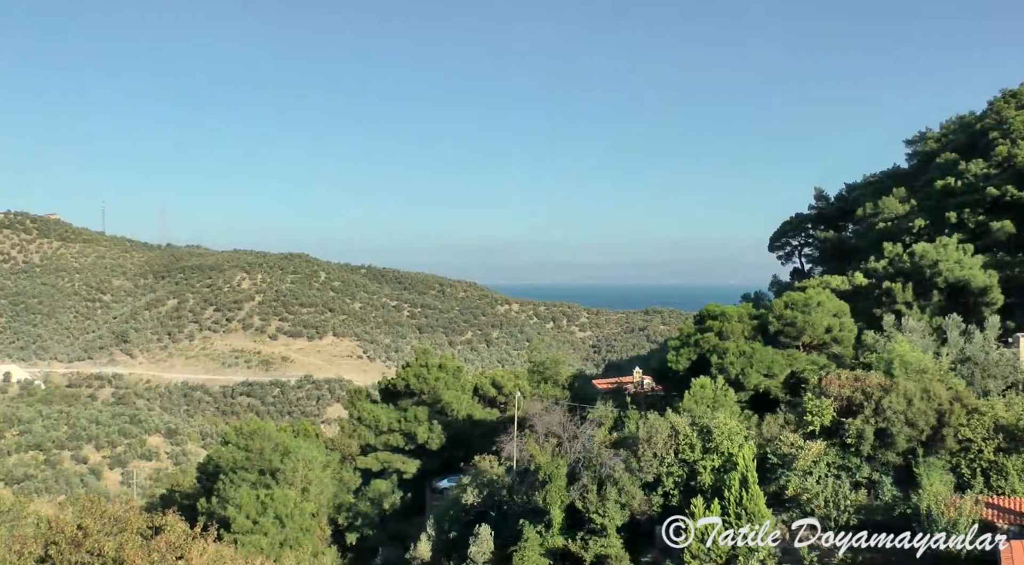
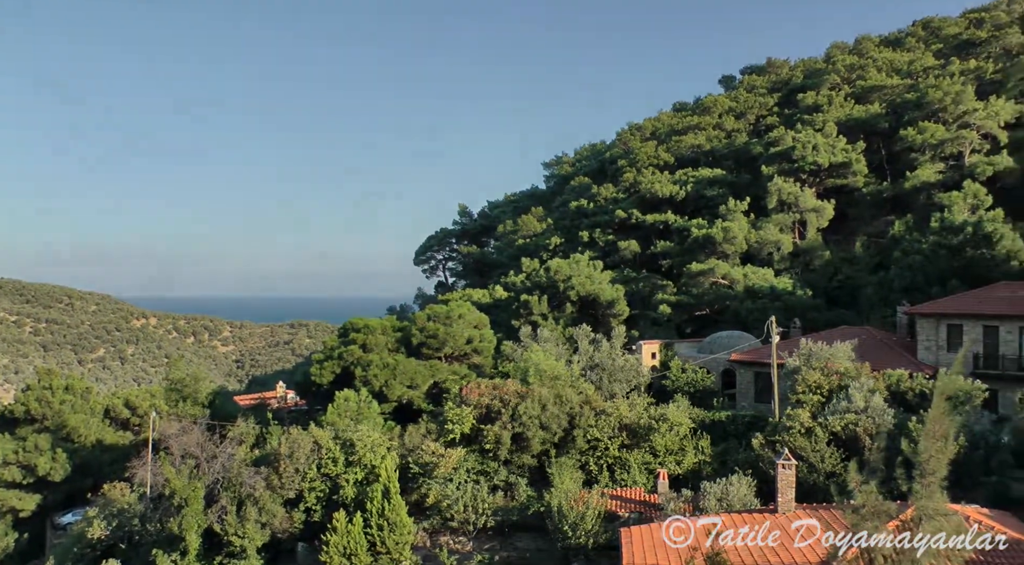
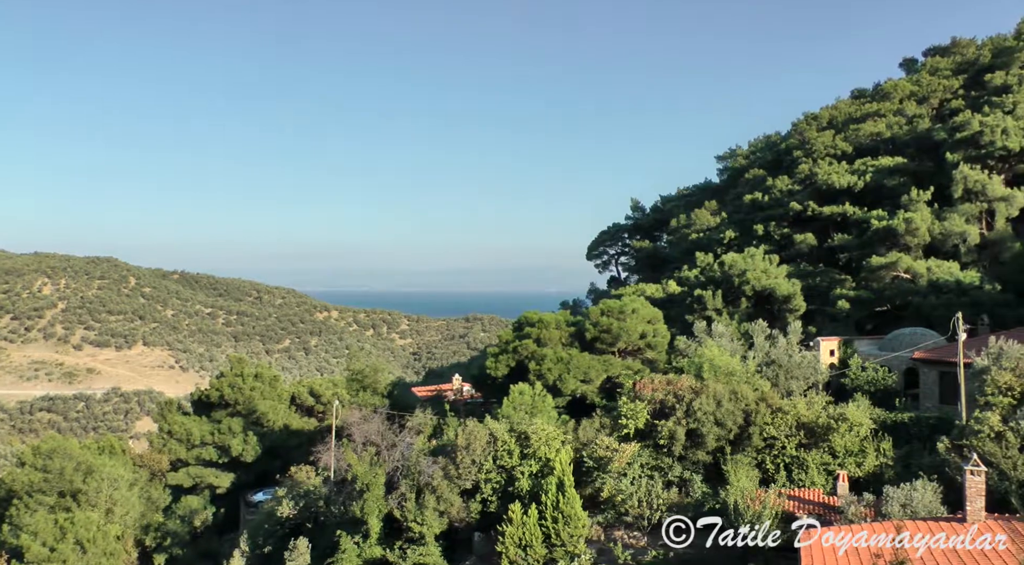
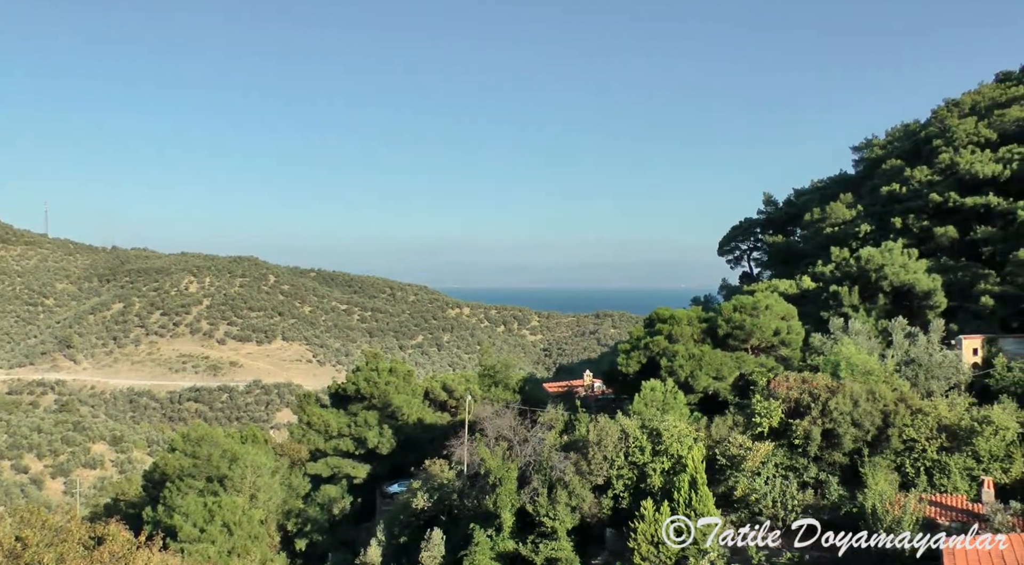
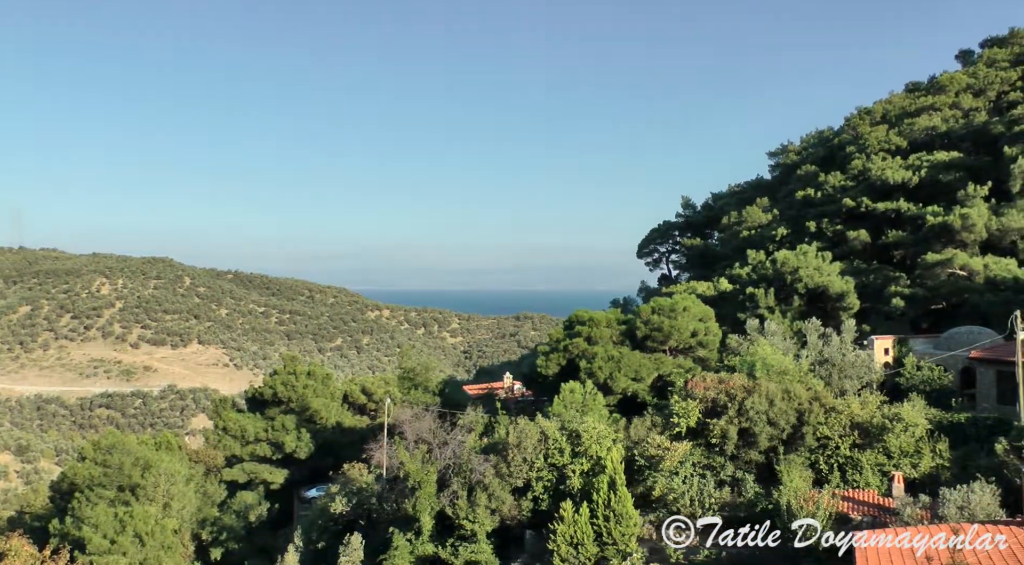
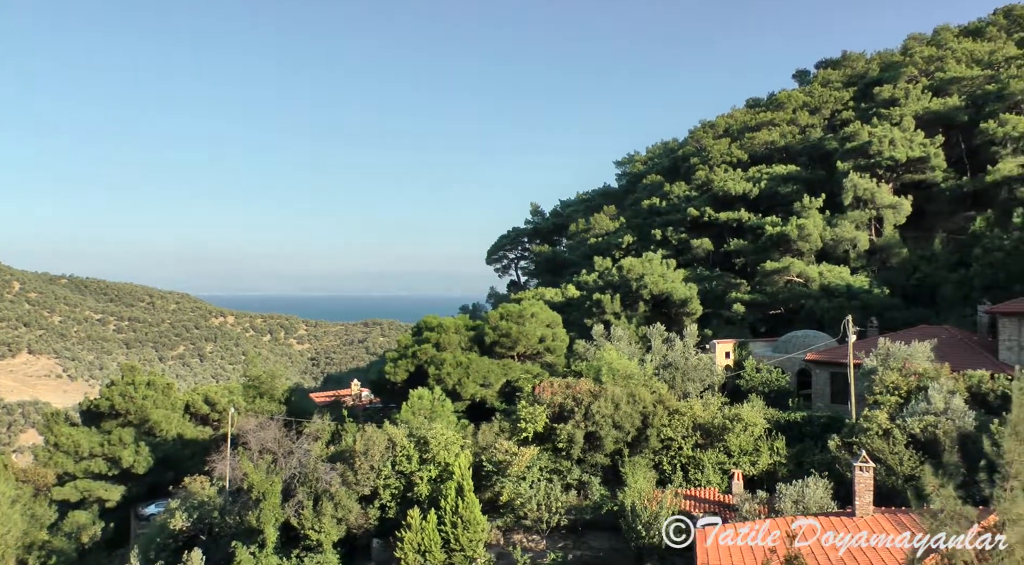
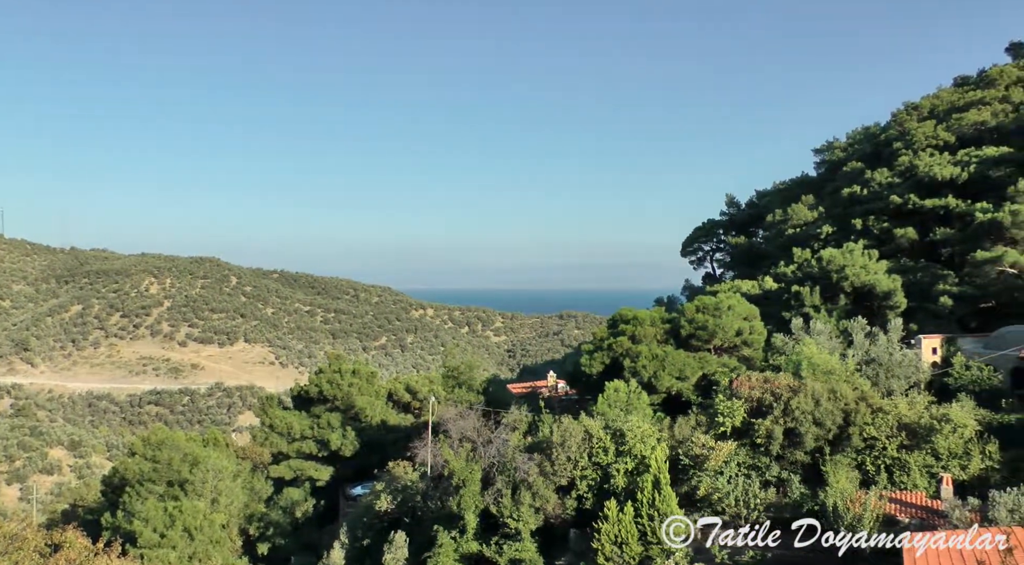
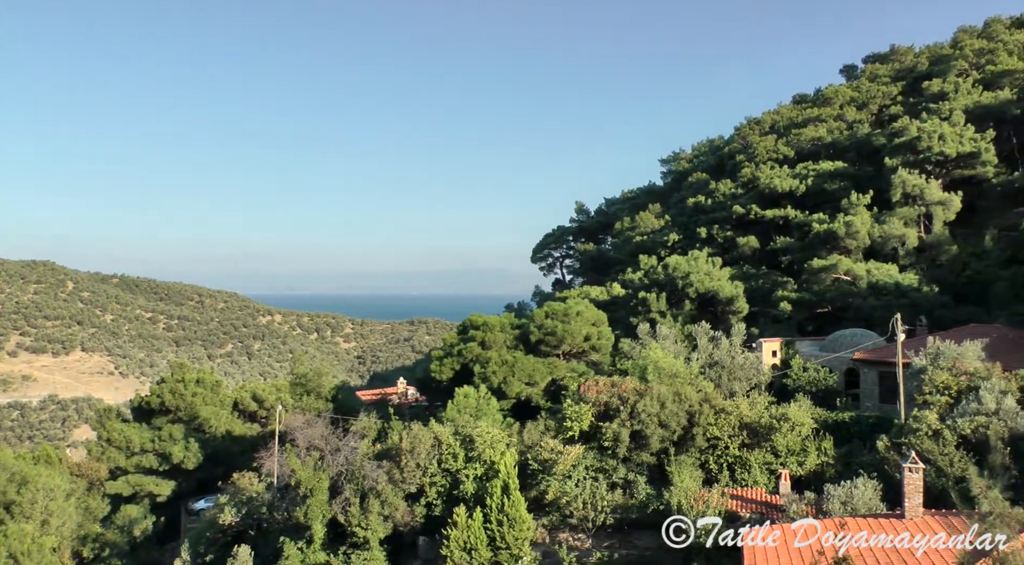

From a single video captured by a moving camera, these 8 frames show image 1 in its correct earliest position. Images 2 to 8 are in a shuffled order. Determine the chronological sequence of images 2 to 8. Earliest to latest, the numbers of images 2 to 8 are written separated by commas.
4, 7, 5, 3, 8, 6, 2
